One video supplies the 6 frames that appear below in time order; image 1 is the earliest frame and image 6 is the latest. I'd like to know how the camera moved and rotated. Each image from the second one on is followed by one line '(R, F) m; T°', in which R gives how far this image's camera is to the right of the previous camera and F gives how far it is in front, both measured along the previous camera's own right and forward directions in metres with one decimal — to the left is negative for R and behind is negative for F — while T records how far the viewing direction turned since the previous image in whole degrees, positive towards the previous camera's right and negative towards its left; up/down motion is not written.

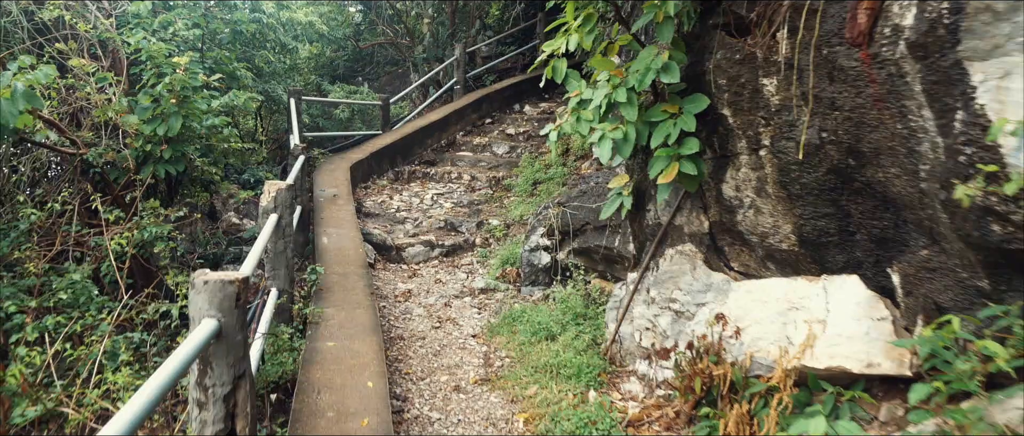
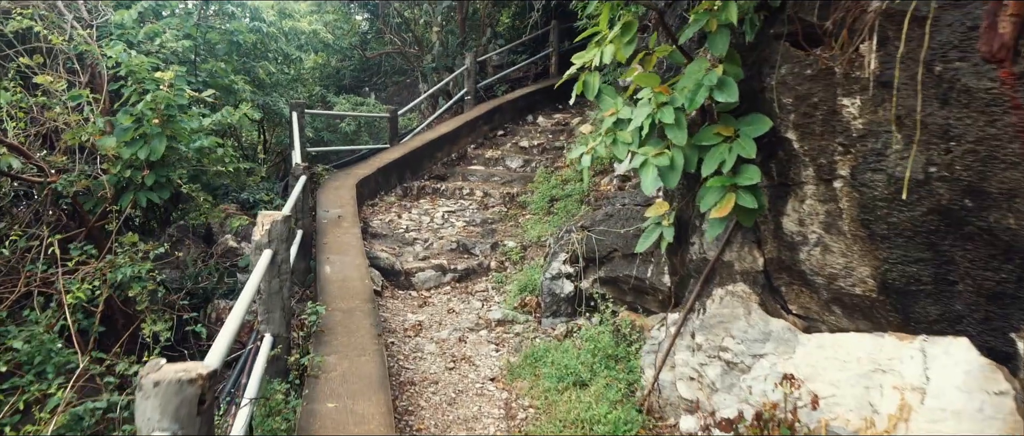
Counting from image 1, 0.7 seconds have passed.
(-0.1, +0.4) m; -1°
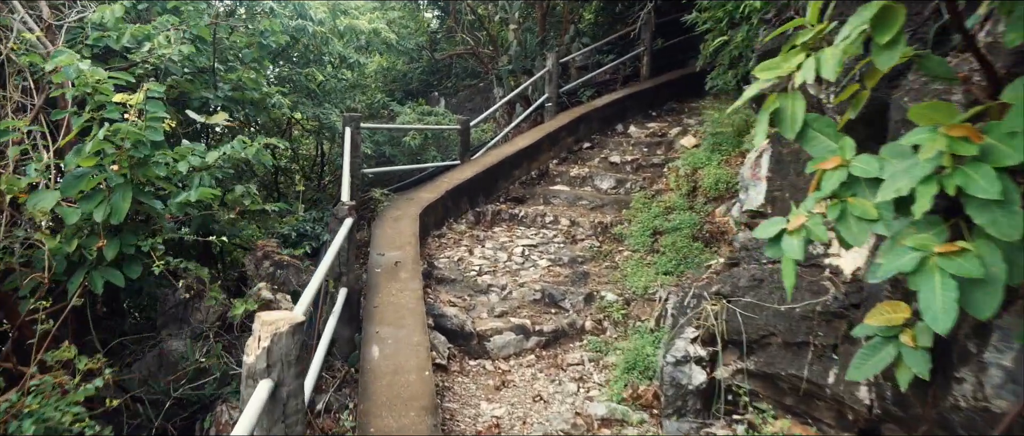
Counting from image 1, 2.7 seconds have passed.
(-0.2, +1.0) m; -5°
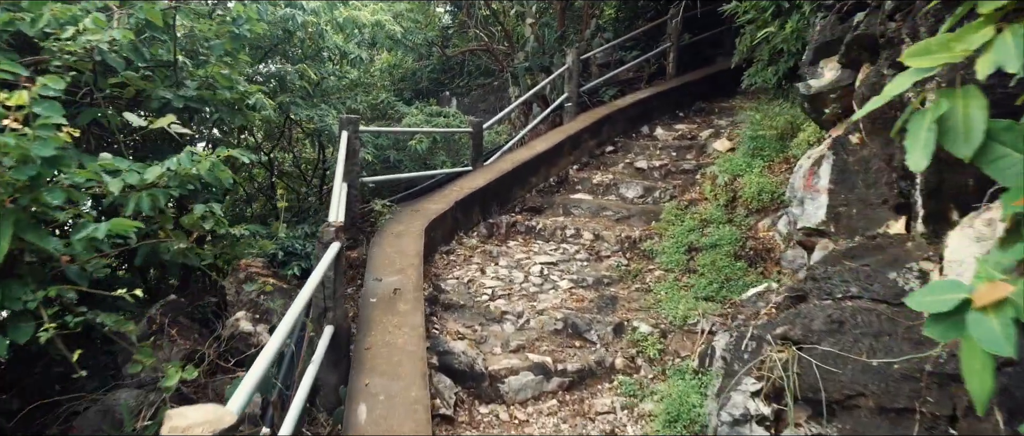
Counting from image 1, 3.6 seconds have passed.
(0.0, +0.5) m; -1°
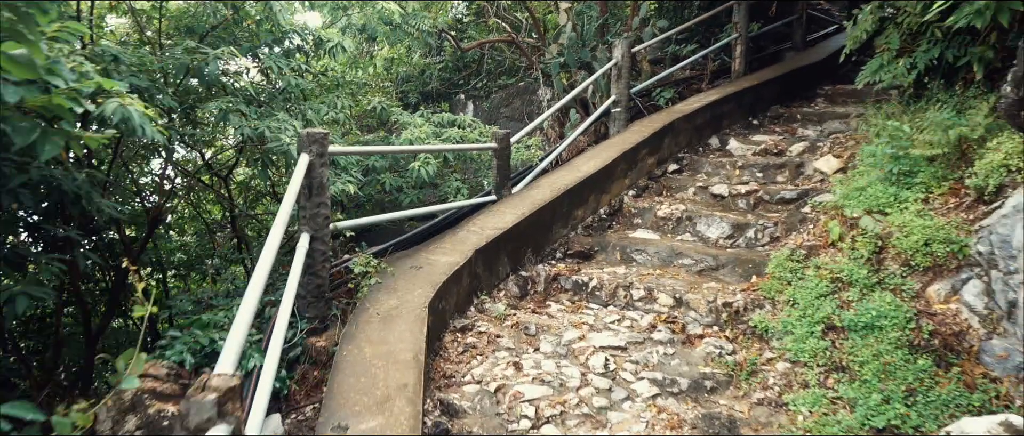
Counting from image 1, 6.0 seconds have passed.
(-0.1, +1.5) m; -1°
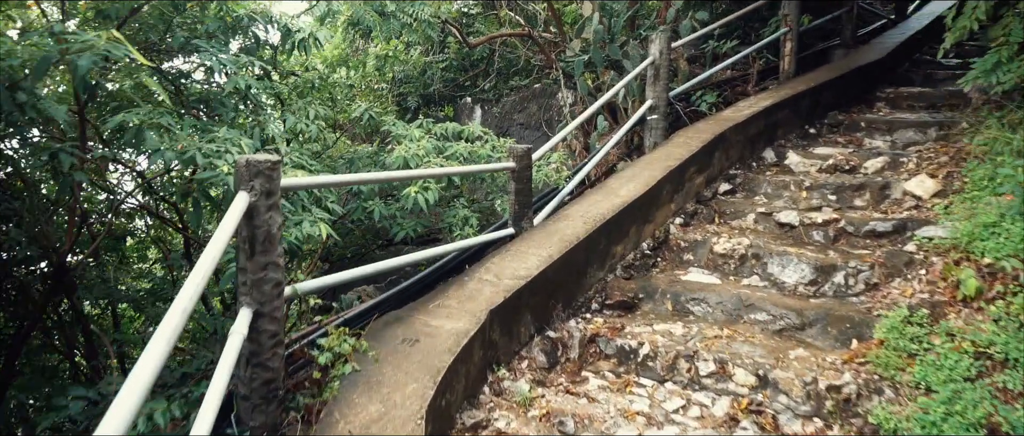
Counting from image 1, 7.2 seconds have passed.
(-0.1, +0.9) m; 0°
